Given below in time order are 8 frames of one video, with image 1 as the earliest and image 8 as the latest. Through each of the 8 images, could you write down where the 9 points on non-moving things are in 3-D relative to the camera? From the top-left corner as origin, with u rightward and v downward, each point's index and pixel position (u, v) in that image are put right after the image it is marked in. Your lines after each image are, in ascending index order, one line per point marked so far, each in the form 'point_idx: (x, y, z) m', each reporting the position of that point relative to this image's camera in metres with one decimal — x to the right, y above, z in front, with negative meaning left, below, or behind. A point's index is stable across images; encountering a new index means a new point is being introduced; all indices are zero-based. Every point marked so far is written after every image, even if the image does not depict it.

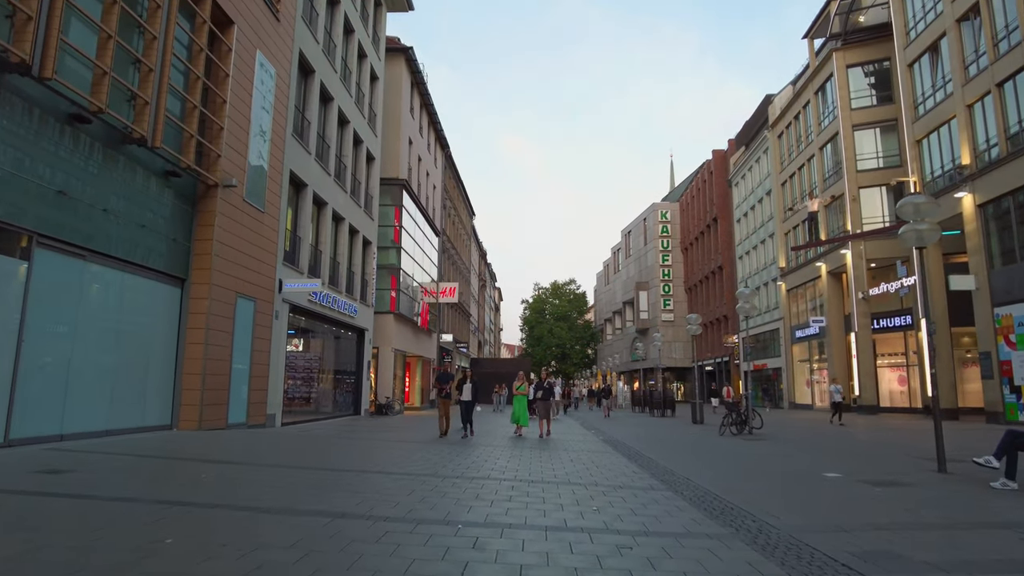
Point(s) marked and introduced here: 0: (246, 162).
0: (-6.0, +2.9, +14.8) m
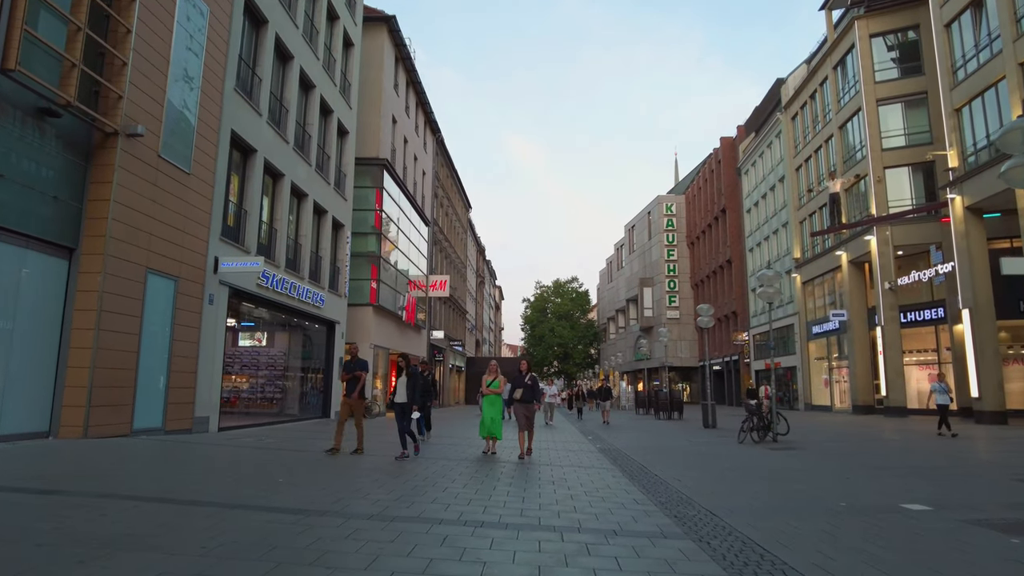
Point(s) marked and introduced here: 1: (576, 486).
0: (-6.5, +3.3, +12.1) m
1: (+0.8, -2.5, +8.3) m
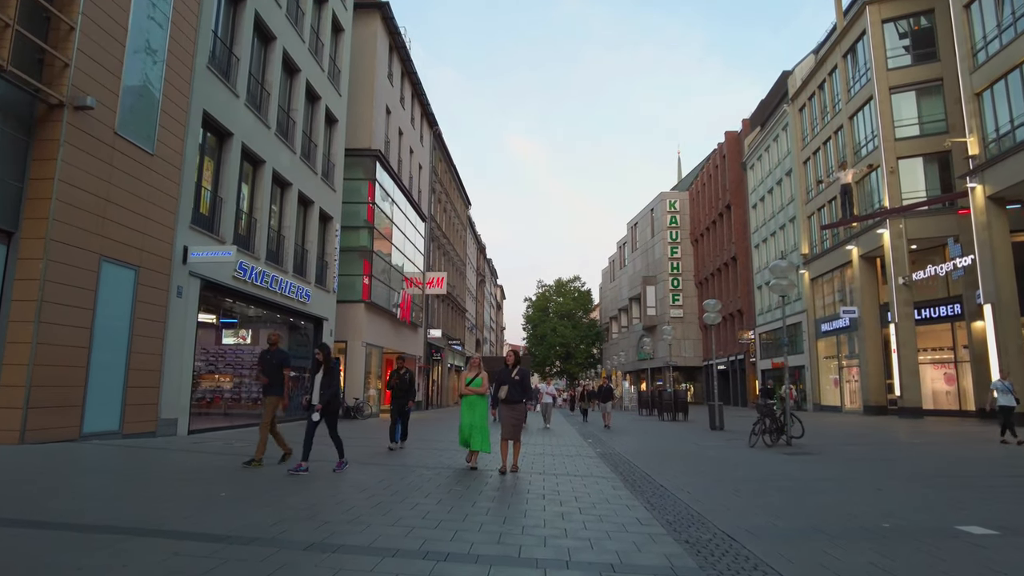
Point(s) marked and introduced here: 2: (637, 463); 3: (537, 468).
0: (-6.6, +3.5, +11.0) m
1: (+0.7, -2.3, +7.2) m
2: (+2.1, -3.0, +11.2) m
3: (+0.4, -2.7, +10.0) m
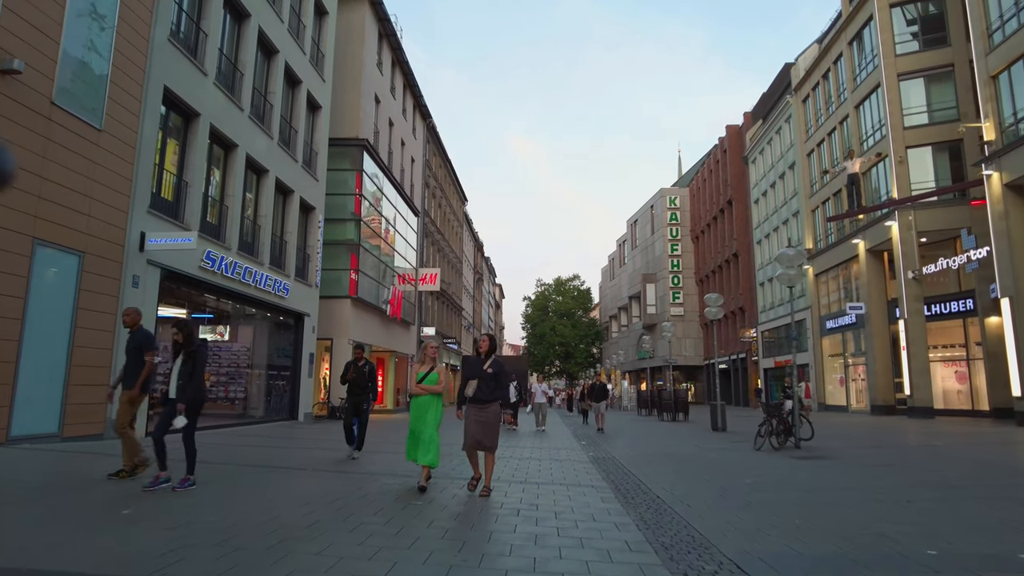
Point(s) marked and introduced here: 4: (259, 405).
0: (-6.9, +3.7, +10.0) m
1: (+0.4, -2.1, +6.1) m
2: (+1.8, -2.8, +10.1) m
3: (+0.1, -2.5, +8.9) m
4: (-7.3, -3.4, +19.0) m
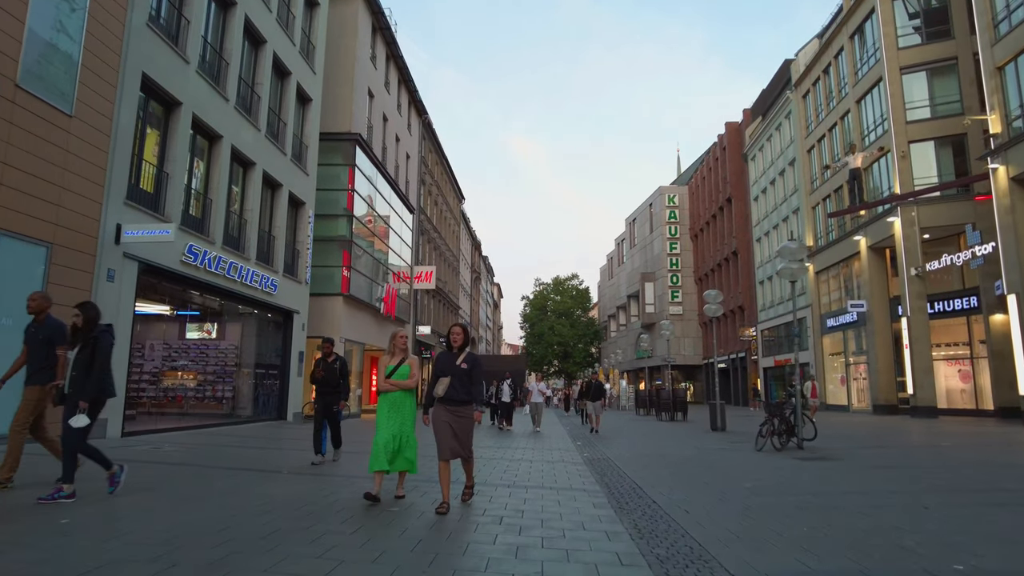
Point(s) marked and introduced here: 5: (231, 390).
0: (-7.1, +3.8, +9.5) m
1: (+0.2, -2.0, +5.7) m
2: (+1.7, -2.7, +9.6) m
3: (0.0, -2.4, +8.4) m
4: (-7.5, -3.3, +18.5) m
5: (-7.6, -2.7, +17.6) m
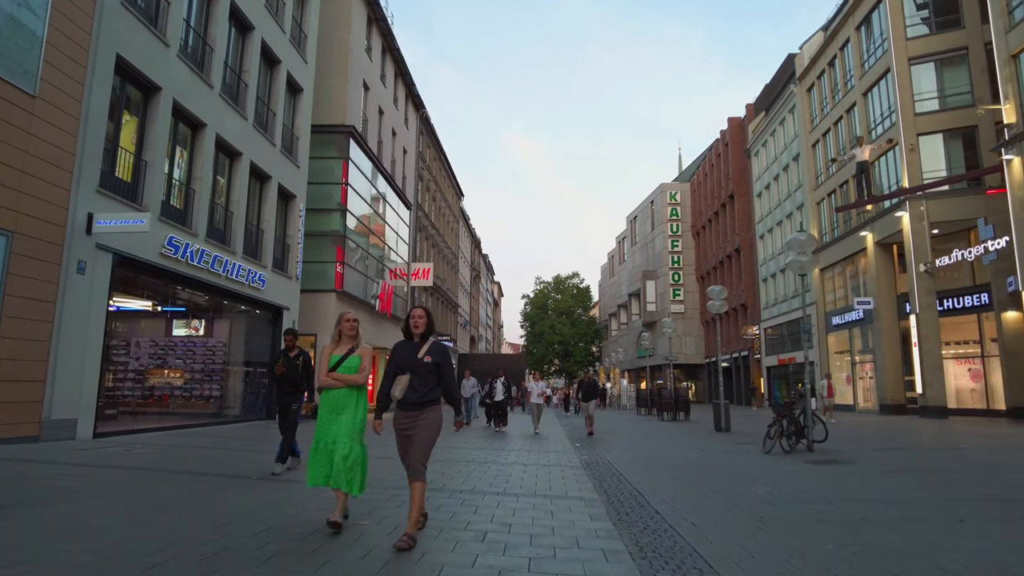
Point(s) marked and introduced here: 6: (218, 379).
0: (-7.2, +3.9, +8.8) m
1: (+0.1, -1.9, +5.0) m
2: (+1.6, -2.6, +9.0) m
3: (-0.2, -2.3, +7.8) m
4: (-7.6, -3.2, +17.9) m
5: (-7.7, -2.6, +17.0) m
6: (-7.7, -2.4, +17.0) m
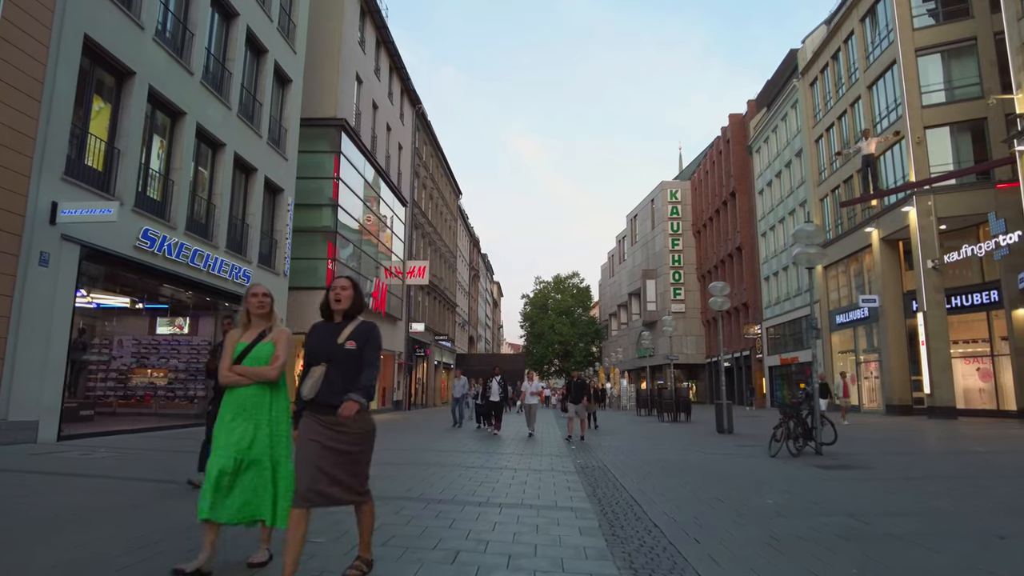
0: (-7.3, +4.0, +8.2) m
1: (0.0, -1.8, +4.4) m
2: (+1.4, -2.5, +8.3) m
3: (-0.3, -2.2, +7.1) m
4: (-7.7, -3.1, +17.2) m
5: (-7.8, -2.5, +16.4) m
6: (-7.8, -2.3, +16.3) m
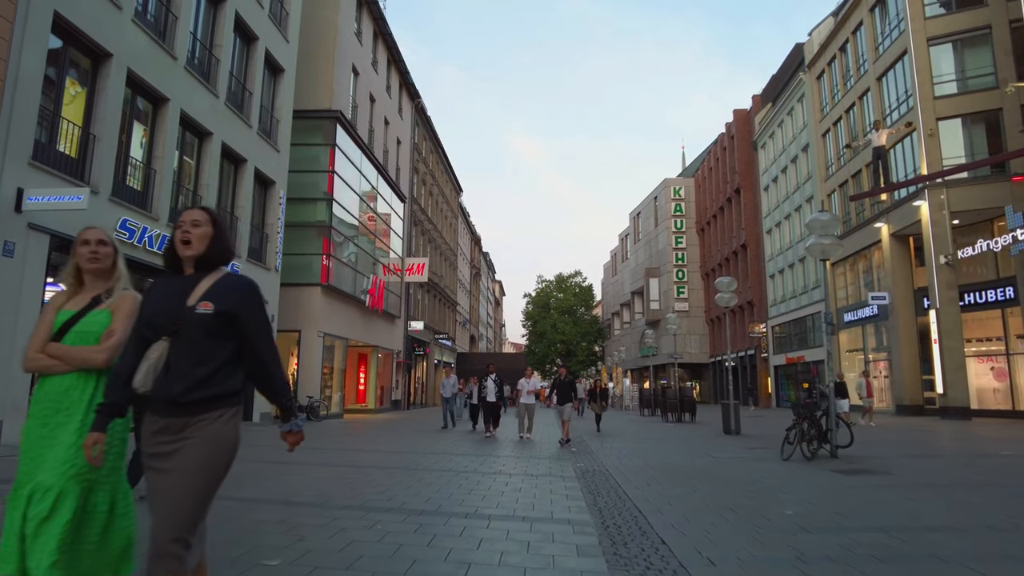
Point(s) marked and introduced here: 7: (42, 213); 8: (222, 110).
0: (-7.4, +4.1, +7.6) m
1: (-0.1, -1.7, +3.7) m
2: (+1.3, -2.3, +7.7) m
3: (-0.4, -2.1, +6.5) m
4: (-7.8, -2.9, +16.6) m
5: (-7.8, -2.4, +15.7) m
6: (-7.9, -2.2, +15.7) m
7: (-7.3, +1.2, +10.2) m
8: (-7.2, +4.4, +16.4) m
